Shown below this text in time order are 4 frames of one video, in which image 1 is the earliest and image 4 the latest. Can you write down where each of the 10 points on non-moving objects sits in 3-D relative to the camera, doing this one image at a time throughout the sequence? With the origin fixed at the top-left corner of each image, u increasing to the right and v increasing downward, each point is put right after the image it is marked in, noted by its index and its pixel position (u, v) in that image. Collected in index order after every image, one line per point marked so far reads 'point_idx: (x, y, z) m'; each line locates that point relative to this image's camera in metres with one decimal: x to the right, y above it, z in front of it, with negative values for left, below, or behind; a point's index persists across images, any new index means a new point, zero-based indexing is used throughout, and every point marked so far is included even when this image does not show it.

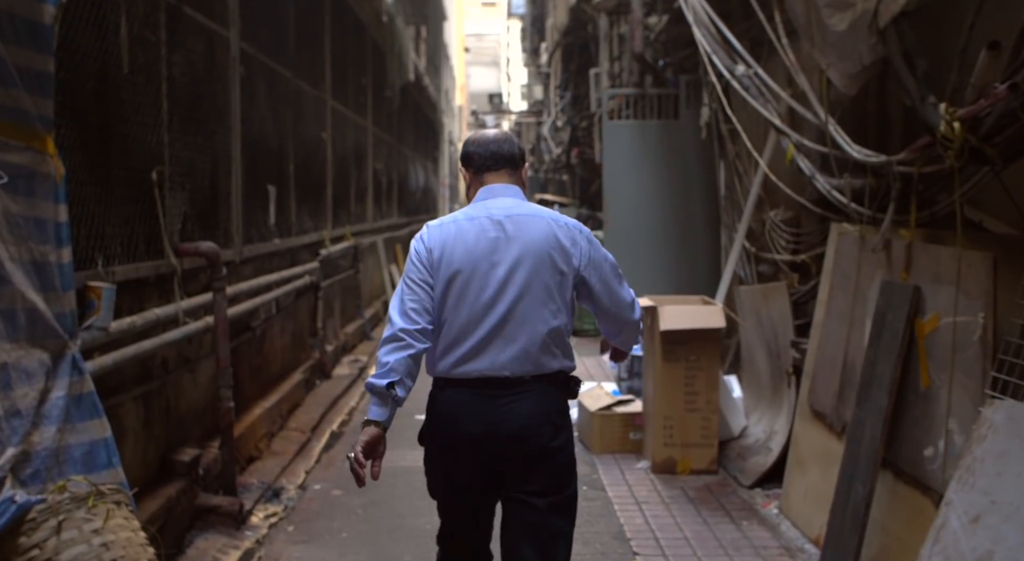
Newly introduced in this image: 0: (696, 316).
0: (+1.0, -0.2, +6.8) m
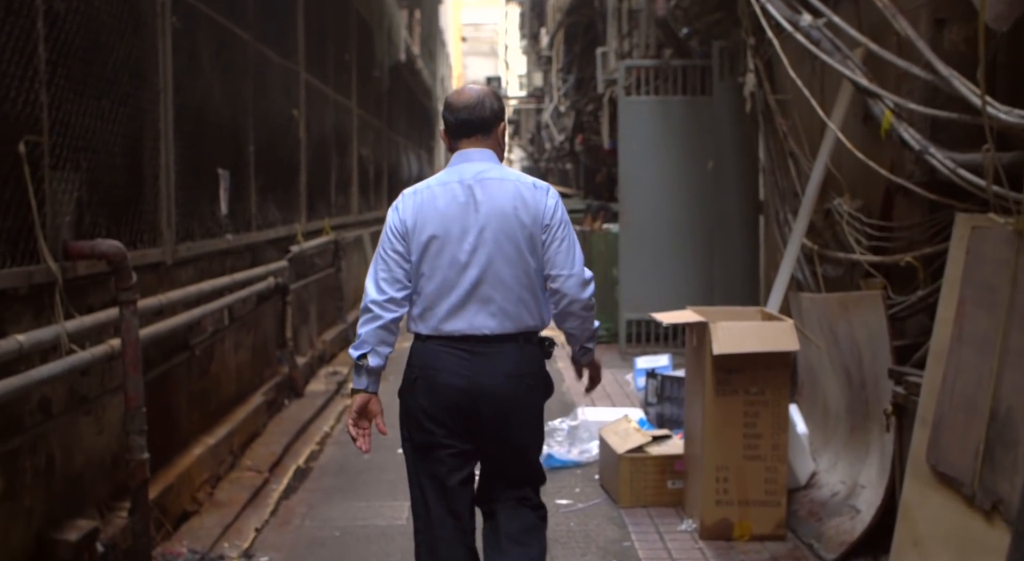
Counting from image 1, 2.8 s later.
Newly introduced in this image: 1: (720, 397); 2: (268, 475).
0: (+1.0, -0.2, +5.1) m
1: (+0.9, -0.5, +5.2) m
2: (-1.4, -1.1, +6.9) m
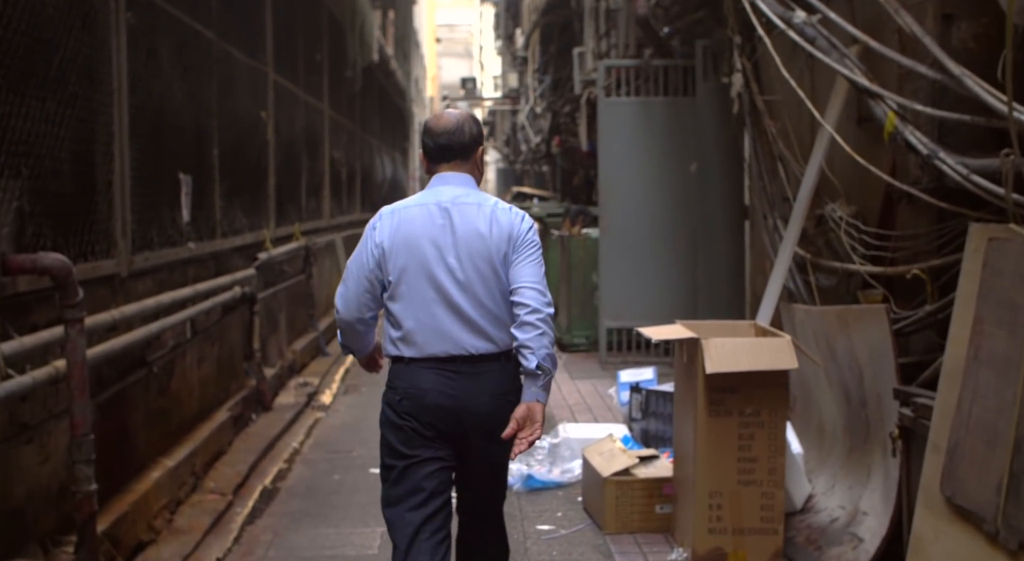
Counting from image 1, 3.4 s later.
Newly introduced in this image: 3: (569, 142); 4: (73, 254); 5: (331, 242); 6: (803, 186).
0: (+0.9, -0.3, +4.8) m
1: (+0.8, -0.5, +4.9) m
2: (-1.5, -1.1, +6.6) m
3: (+0.9, +2.1, +18.6) m
4: (-1.8, +0.1, +5.1) m
5: (-2.0, +0.4, +13.9) m
6: (+1.4, +0.5, +6.1) m
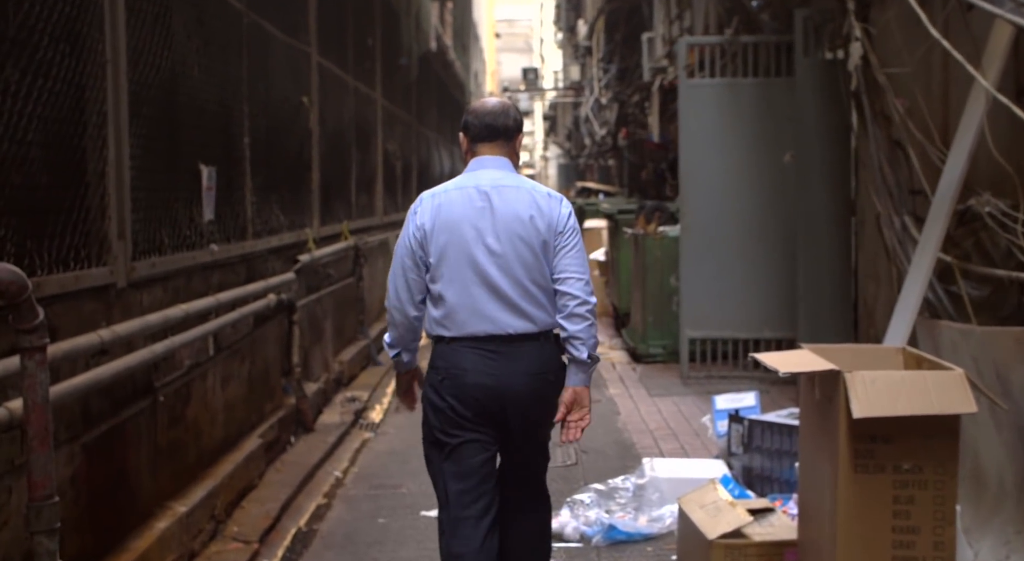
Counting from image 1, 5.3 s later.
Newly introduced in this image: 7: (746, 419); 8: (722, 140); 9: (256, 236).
0: (+1.2, -0.3, +3.7) m
1: (+1.1, -0.6, +3.8) m
2: (-1.1, -1.2, +5.5) m
3: (+1.8, +2.0, +17.4) m
4: (-1.5, +0.1, +4.1) m
5: (-1.3, +0.4, +12.9) m
6: (+1.8, +0.4, +5.0) m
7: (+1.1, -0.6, +5.7) m
8: (+1.4, +1.0, +8.4) m
9: (-1.5, +0.3, +7.2) m
